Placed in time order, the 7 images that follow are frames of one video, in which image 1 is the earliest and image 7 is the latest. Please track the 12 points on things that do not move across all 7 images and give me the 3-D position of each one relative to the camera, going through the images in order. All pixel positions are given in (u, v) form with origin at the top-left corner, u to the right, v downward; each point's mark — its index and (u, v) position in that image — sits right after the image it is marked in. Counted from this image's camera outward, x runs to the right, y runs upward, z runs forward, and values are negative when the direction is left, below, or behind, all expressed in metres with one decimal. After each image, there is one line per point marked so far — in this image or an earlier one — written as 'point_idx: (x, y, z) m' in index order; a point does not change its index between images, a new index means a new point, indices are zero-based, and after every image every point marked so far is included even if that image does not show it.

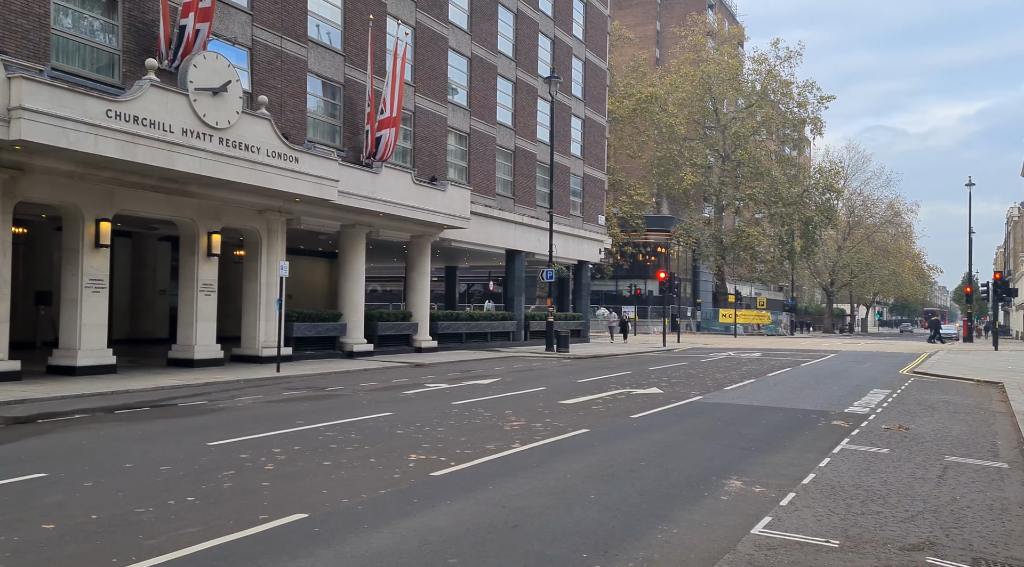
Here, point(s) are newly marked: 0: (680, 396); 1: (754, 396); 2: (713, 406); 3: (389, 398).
0: (+3.6, -2.4, +18.2) m
1: (+5.3, -2.5, +18.4) m
2: (+3.9, -2.4, +16.7) m
3: (-2.4, -2.3, +16.5) m
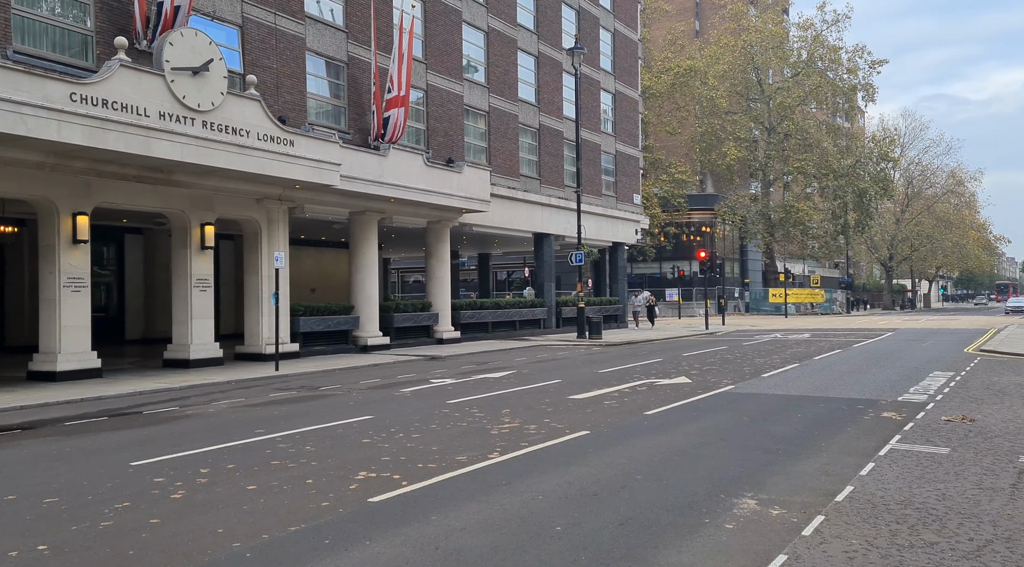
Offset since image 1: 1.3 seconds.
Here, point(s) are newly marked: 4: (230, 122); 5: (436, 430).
0: (+3.8, -2.0, +16.4) m
1: (+5.5, -2.0, +16.5) m
2: (+4.1, -2.0, +14.8) m
3: (-2.3, -2.0, +15.0) m
4: (-6.2, +3.5, +18.5) m
5: (-1.0, -1.9, +10.8) m
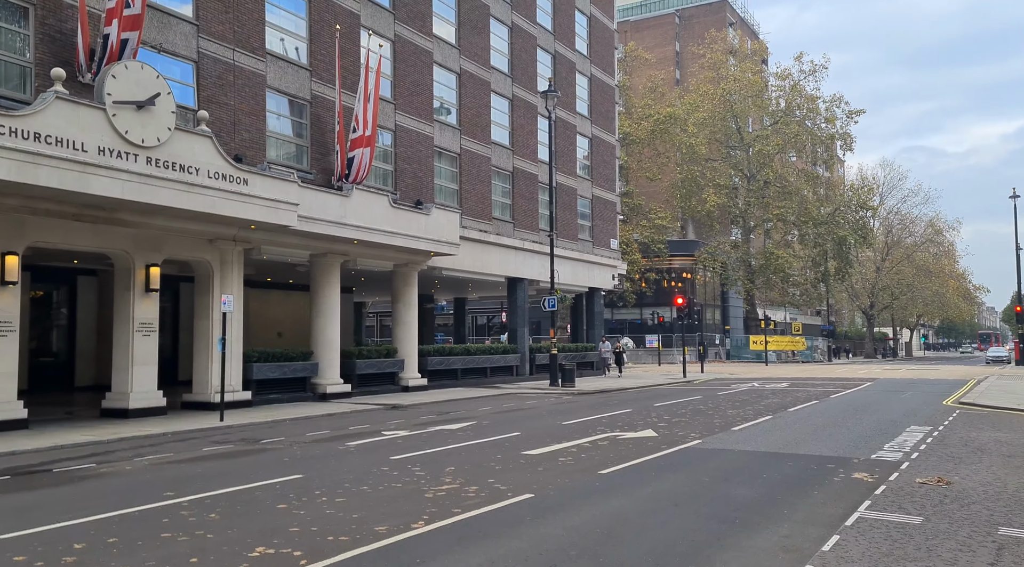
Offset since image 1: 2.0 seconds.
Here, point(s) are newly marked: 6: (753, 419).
0: (+3.0, -2.9, +15.4) m
1: (+4.6, -2.9, +15.6) m
2: (+3.2, -2.8, +13.9) m
3: (-3.1, -2.8, +14.0) m
4: (-7.0, +2.6, +17.7) m
5: (-1.7, -2.5, +9.9) m
6: (+5.5, -3.2, +19.5) m
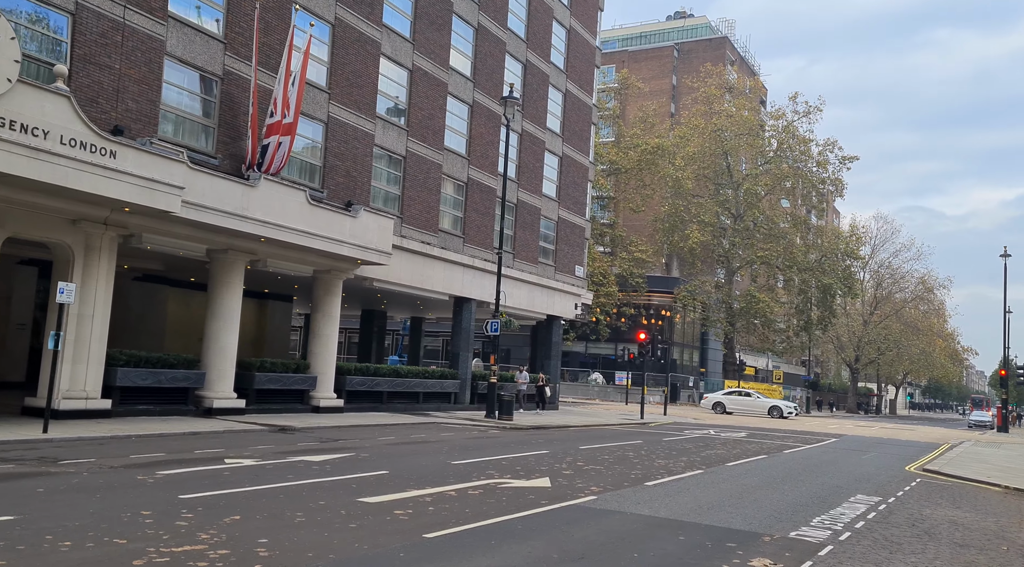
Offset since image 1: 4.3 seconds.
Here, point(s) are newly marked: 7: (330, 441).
0: (+0.8, -3.2, +12.7) m
1: (+2.4, -3.3, +12.8) m
2: (+1.1, -3.1, +11.2) m
3: (-5.3, -2.6, +11.2) m
4: (-8.8, +3.0, +15.1) m
5: (-3.8, -2.2, +7.1) m
6: (+3.3, -3.8, +16.7) m
7: (-3.9, -3.4, +18.2) m
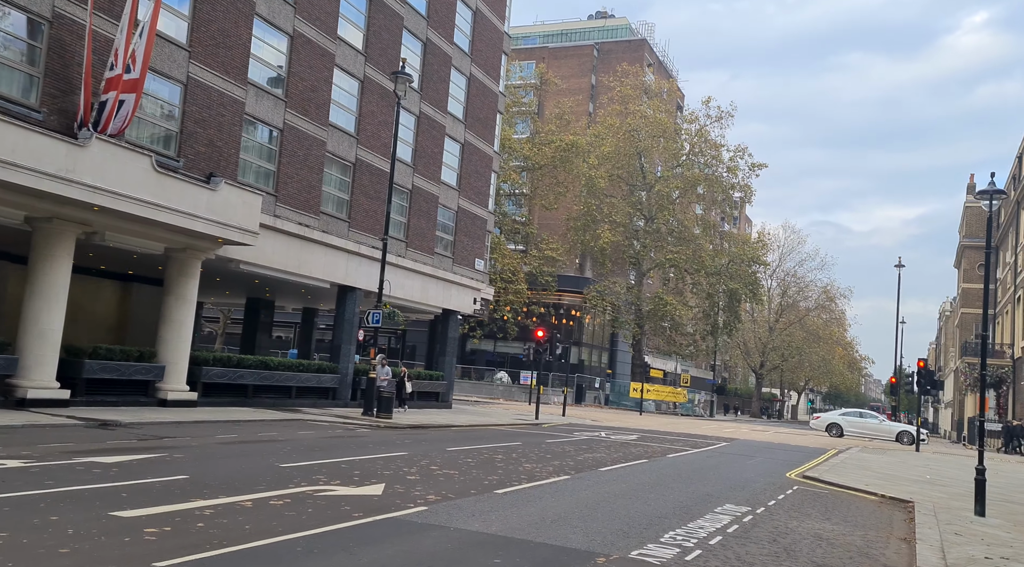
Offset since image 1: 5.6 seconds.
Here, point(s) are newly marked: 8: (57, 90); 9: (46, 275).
0: (-1.6, -2.9, +10.9) m
1: (0.0, -3.0, +11.2) m
2: (-1.2, -2.8, +9.4) m
3: (-7.5, -2.1, +8.8) m
4: (-11.1, +3.6, +12.4) m
5: (-5.6, -1.8, +4.9) m
6: (+0.5, -3.5, +15.1) m
7: (-6.8, -2.9, +15.9) m
8: (-10.2, +4.3, +18.9) m
9: (-10.5, +0.2, +19.1) m
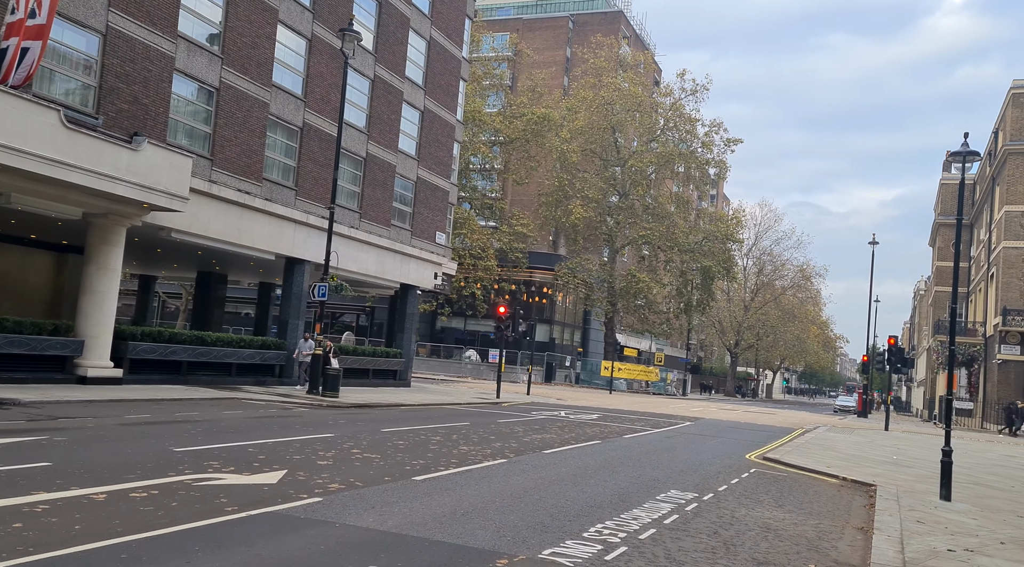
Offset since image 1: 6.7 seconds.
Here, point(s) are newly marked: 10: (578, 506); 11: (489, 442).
0: (-2.7, -2.4, +9.5) m
1: (-1.0, -2.6, +9.8) m
2: (-2.2, -2.3, +8.0) m
3: (-8.5, -1.6, +7.3) m
4: (-12.2, +4.1, +10.6) m
5: (-6.5, -1.4, +3.4) m
6: (-0.6, -3.0, +13.8) m
7: (-8.0, -2.3, +14.4) m
8: (-11.4, +5.0, +17.1) m
9: (-11.8, +0.9, +17.4) m
10: (+0.8, -2.7, +10.4) m
11: (-0.3, -3.2, +17.0) m
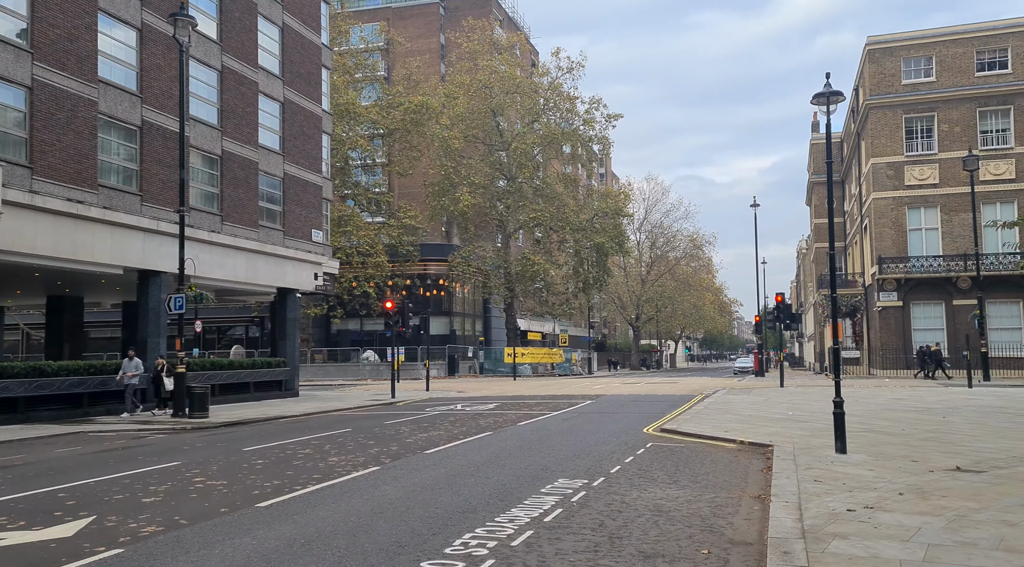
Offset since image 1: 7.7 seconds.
0: (-4.1, -2.4, +7.7) m
1: (-2.5, -2.4, +8.2) m
2: (-3.4, -2.4, +6.3) m
3: (-9.6, -2.3, +4.8) m
4: (-14.3, +3.1, +7.6) m
5: (-7.3, -1.9, +1.1) m
6: (-2.5, -2.8, +12.2) m
7: (-9.9, -2.8, +12.0) m
8: (-14.3, +4.1, +14.2) m
9: (-14.3, 0.0, +14.5) m
10: (-0.7, -2.4, +8.9) m
11: (-2.5, -3.0, +15.4) m
